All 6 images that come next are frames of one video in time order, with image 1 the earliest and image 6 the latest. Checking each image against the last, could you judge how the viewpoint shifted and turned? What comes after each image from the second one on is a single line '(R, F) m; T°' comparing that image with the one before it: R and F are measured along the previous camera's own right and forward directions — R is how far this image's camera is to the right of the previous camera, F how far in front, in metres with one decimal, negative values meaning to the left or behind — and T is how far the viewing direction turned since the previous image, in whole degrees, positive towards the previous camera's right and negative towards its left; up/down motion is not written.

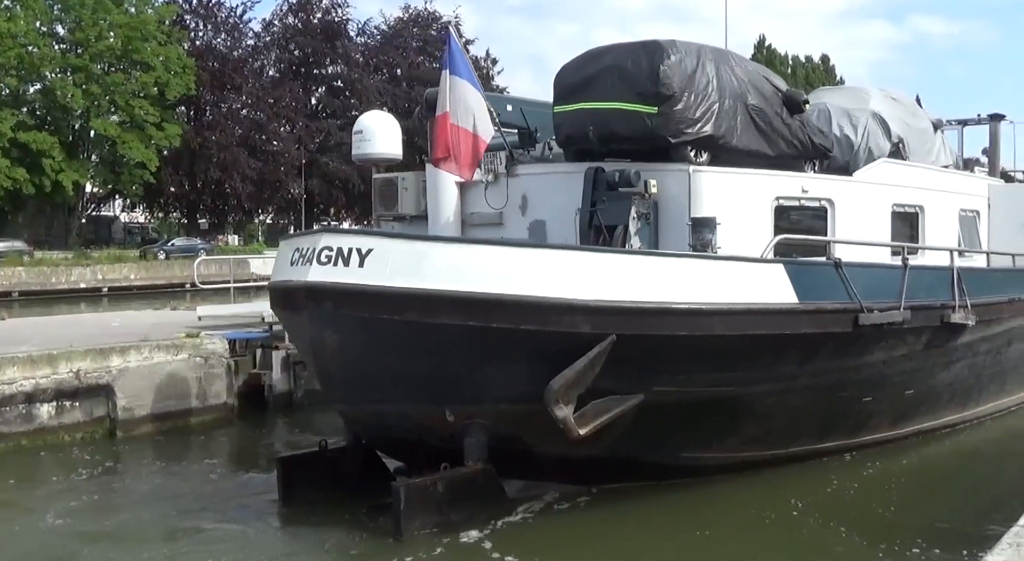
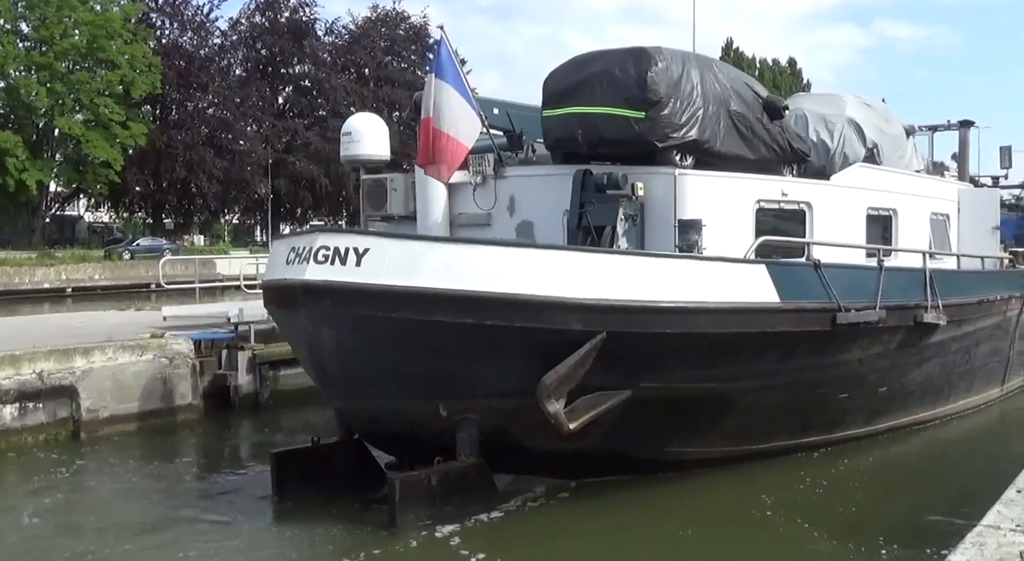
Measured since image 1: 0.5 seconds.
(-0.2, -0.2) m; +2°
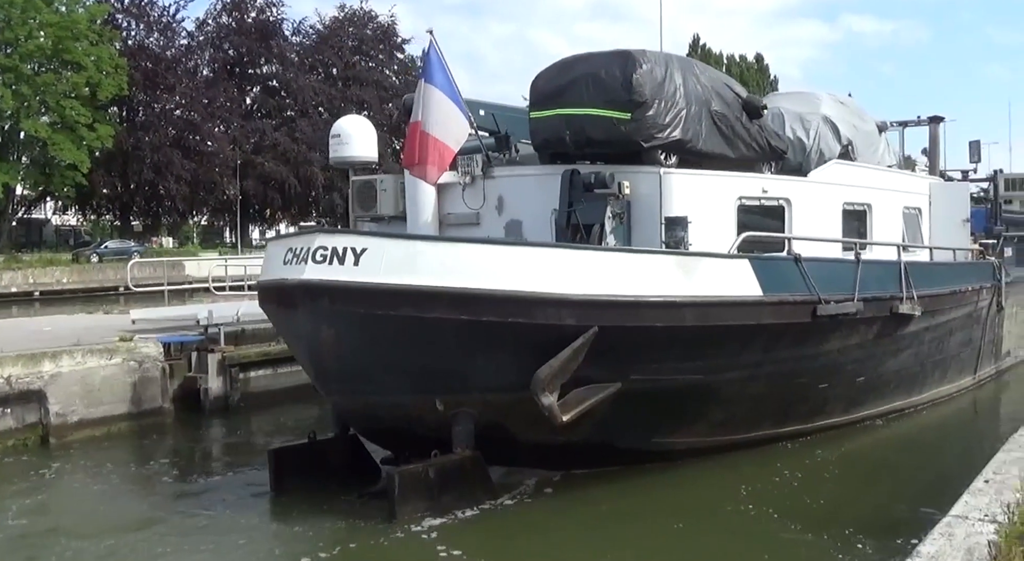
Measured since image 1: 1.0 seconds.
(-0.2, -0.2) m; +2°
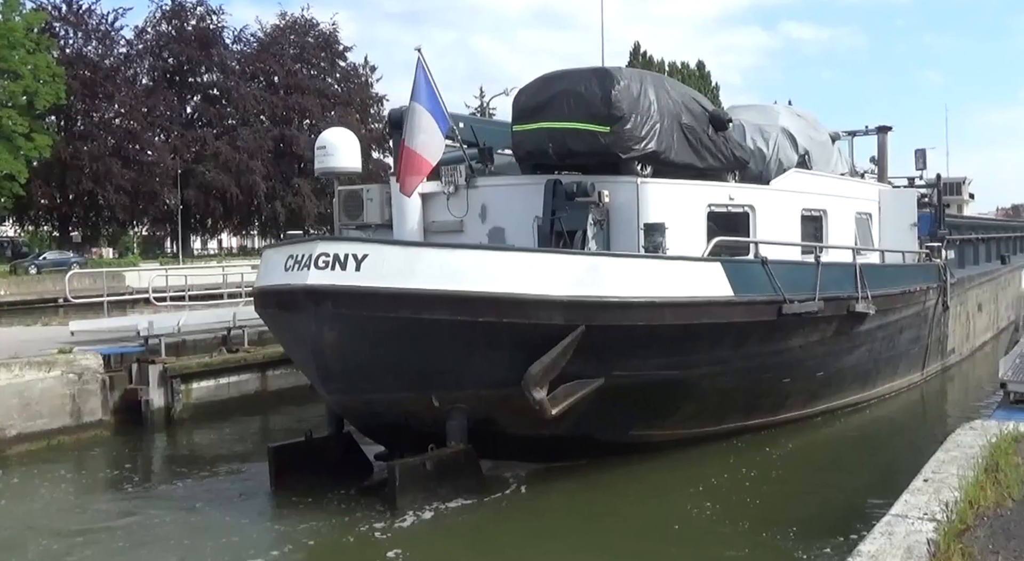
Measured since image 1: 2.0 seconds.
(-0.3, -0.4) m; +3°
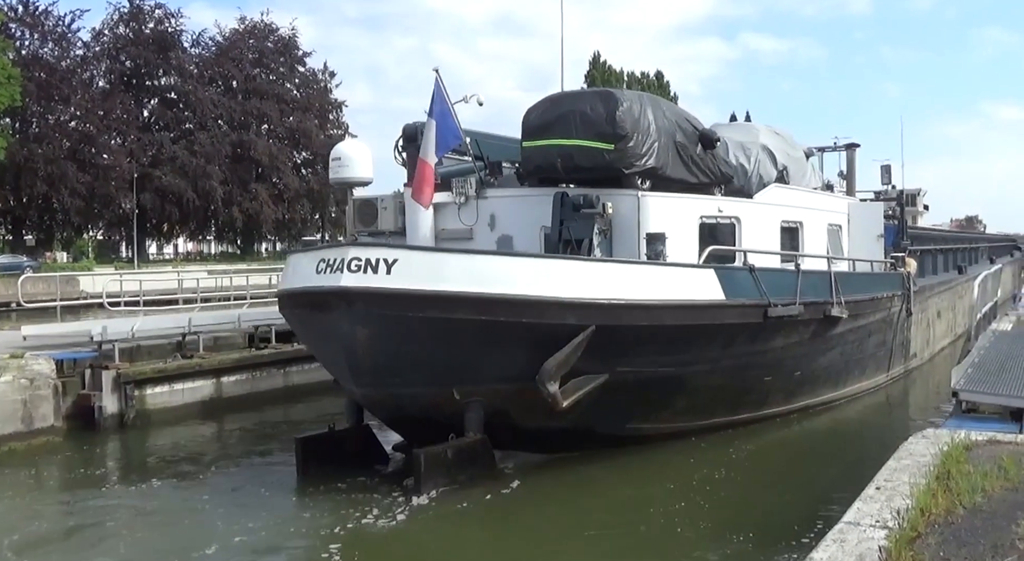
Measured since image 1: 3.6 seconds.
(-0.5, -0.7) m; +2°
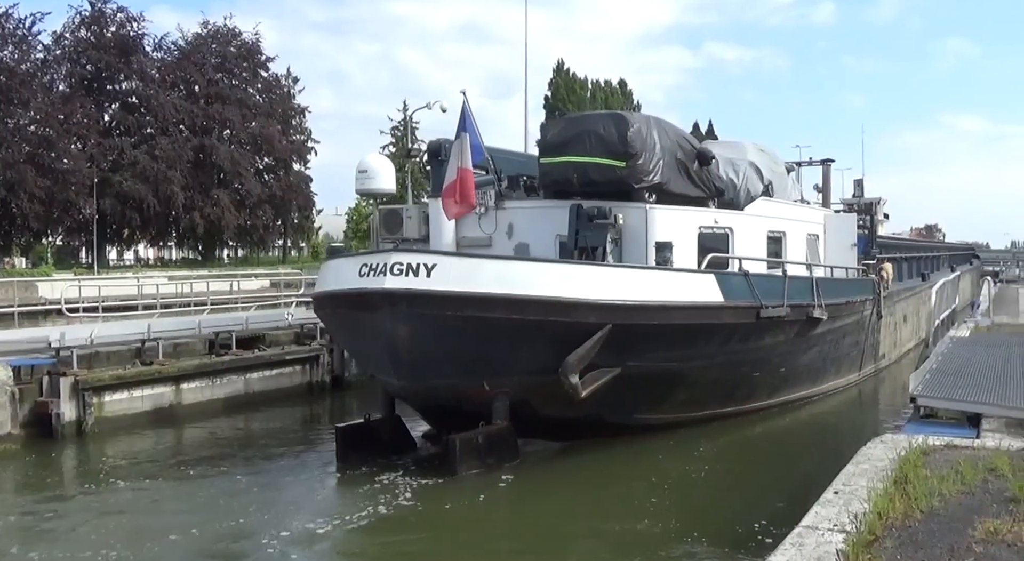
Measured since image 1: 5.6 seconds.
(-0.6, -0.9) m; +2°
